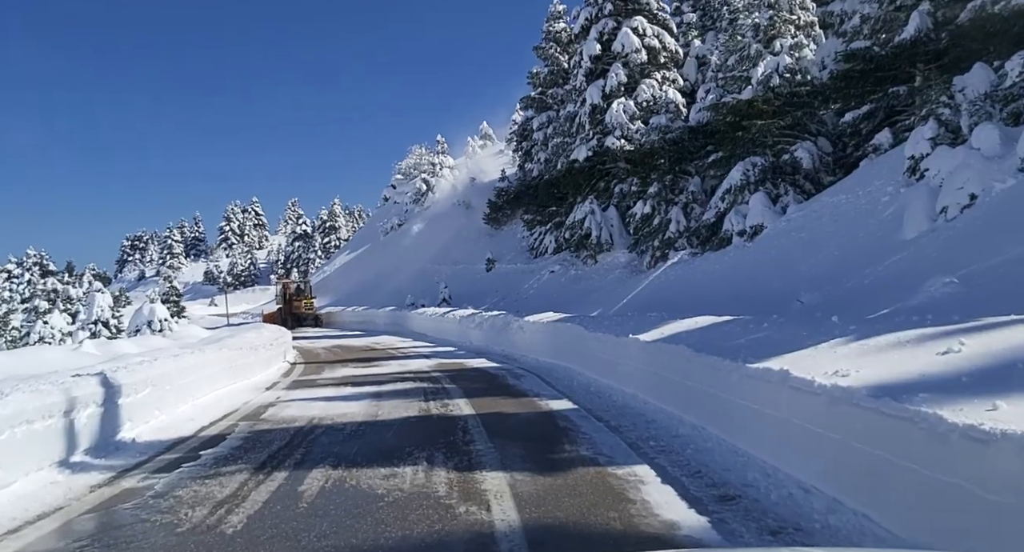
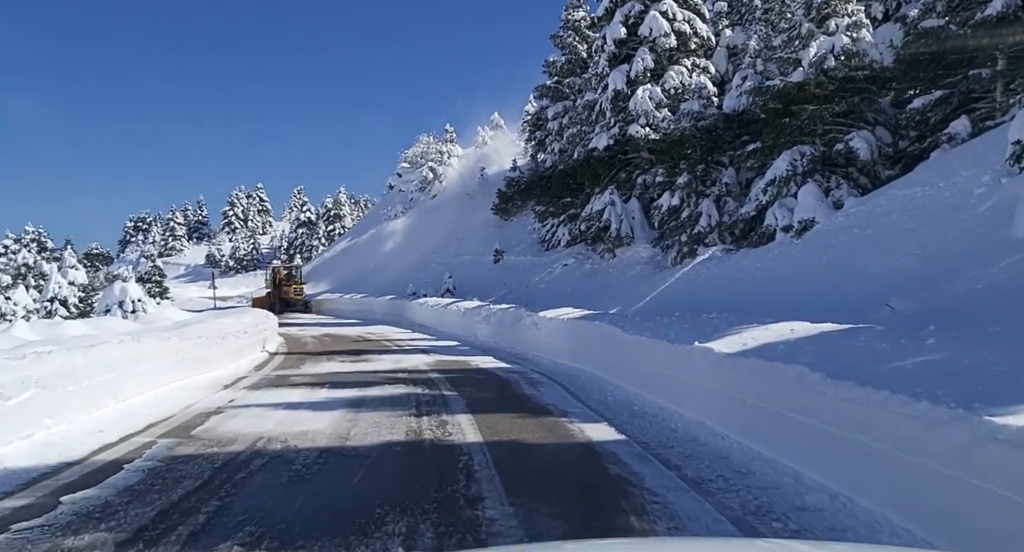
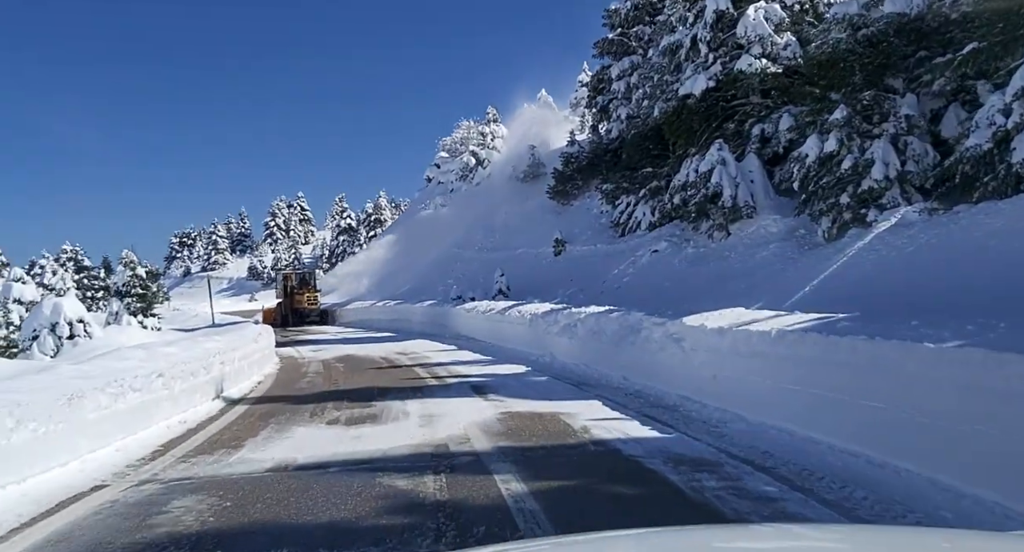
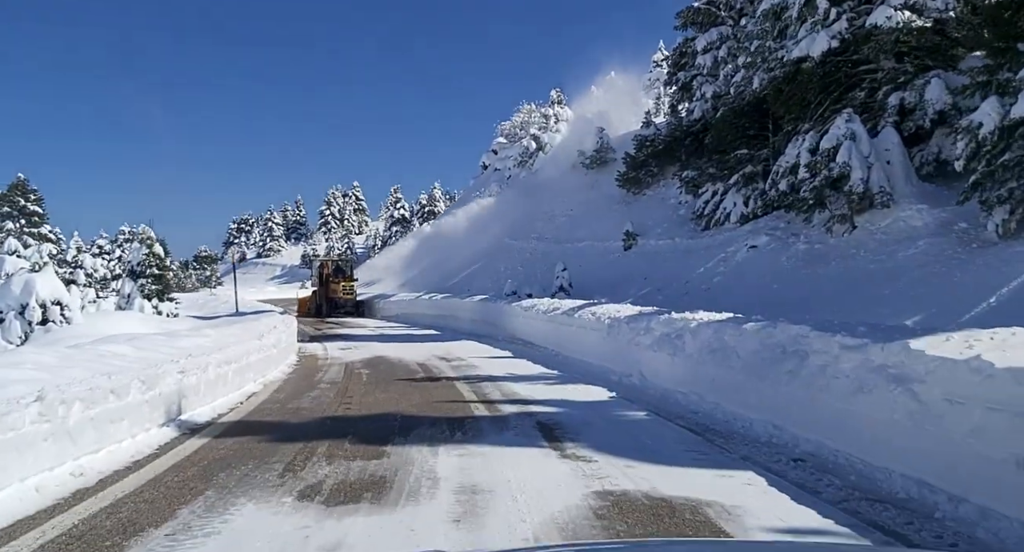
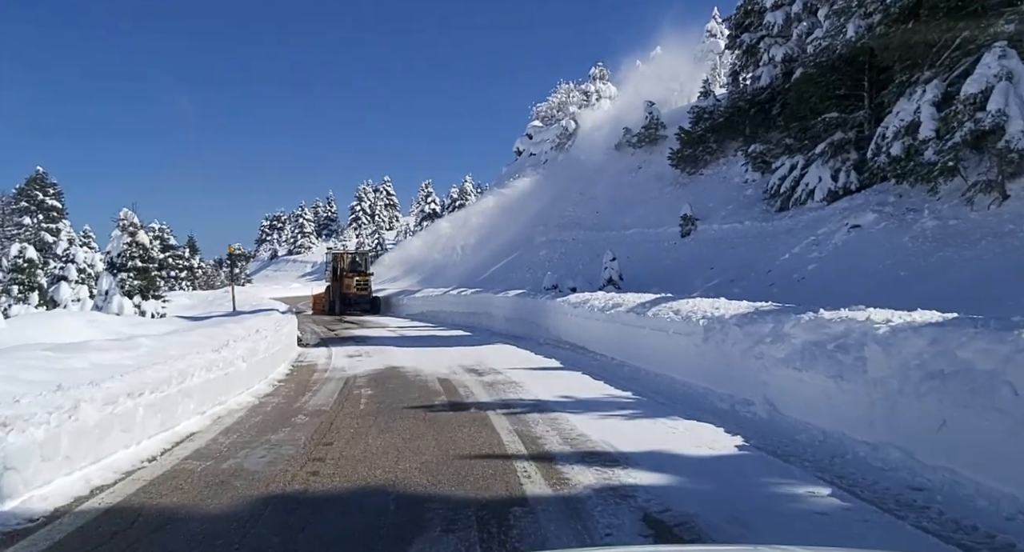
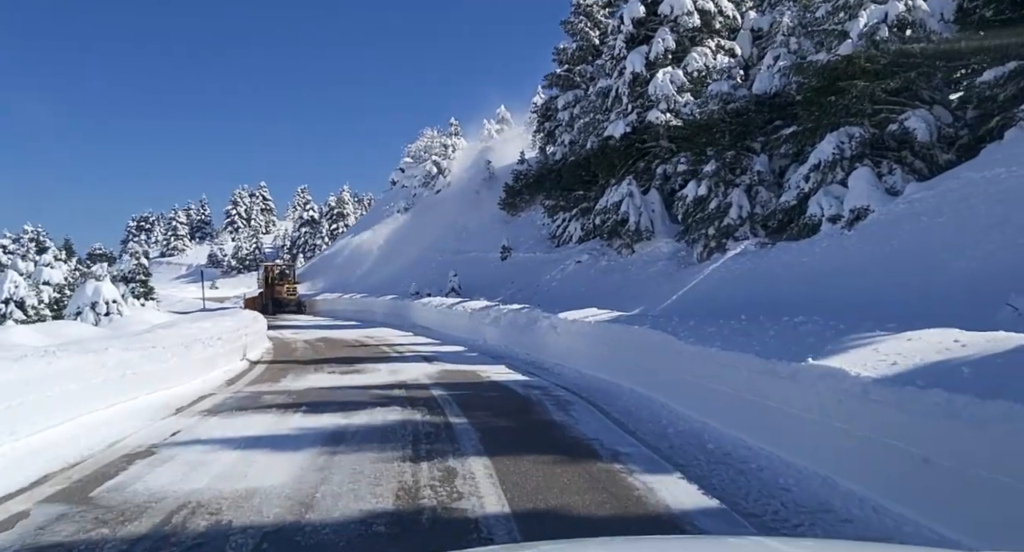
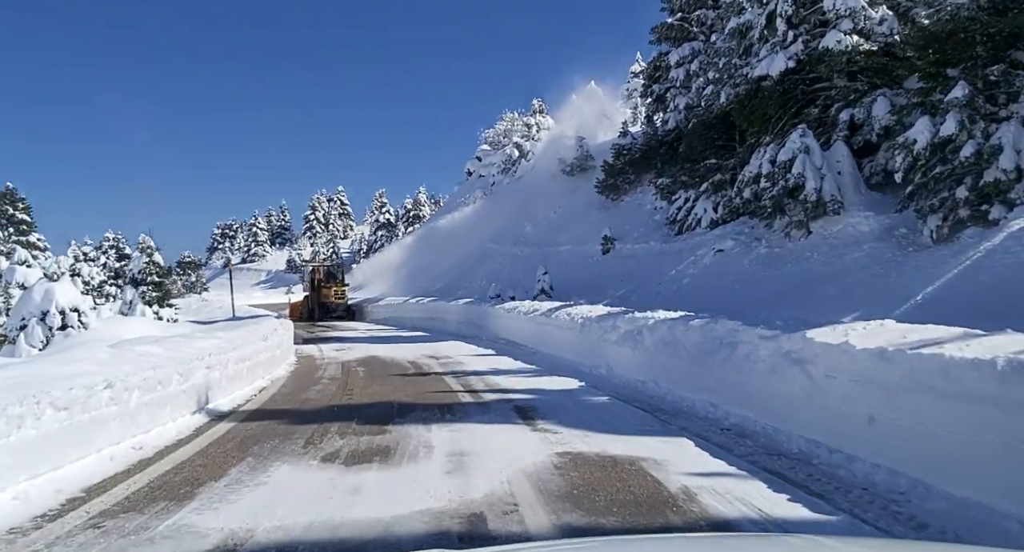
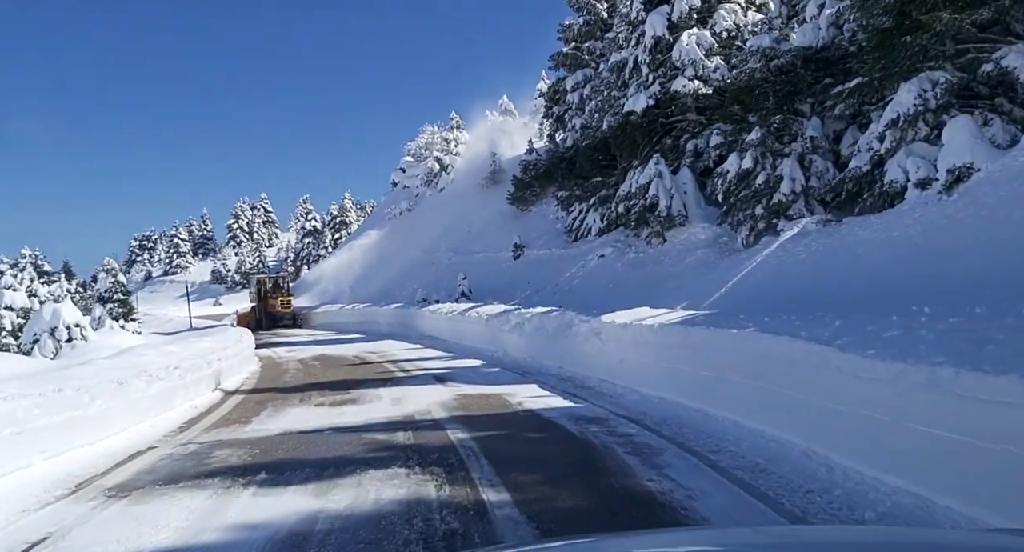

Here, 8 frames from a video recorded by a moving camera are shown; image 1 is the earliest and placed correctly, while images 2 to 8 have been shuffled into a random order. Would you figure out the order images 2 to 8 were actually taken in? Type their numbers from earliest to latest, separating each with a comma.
2, 6, 8, 3, 7, 4, 5
